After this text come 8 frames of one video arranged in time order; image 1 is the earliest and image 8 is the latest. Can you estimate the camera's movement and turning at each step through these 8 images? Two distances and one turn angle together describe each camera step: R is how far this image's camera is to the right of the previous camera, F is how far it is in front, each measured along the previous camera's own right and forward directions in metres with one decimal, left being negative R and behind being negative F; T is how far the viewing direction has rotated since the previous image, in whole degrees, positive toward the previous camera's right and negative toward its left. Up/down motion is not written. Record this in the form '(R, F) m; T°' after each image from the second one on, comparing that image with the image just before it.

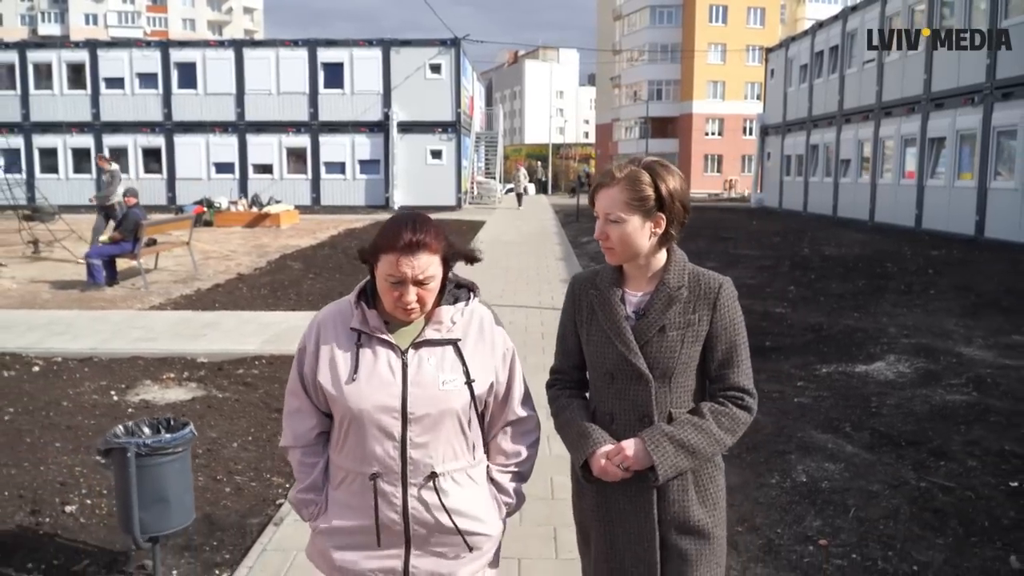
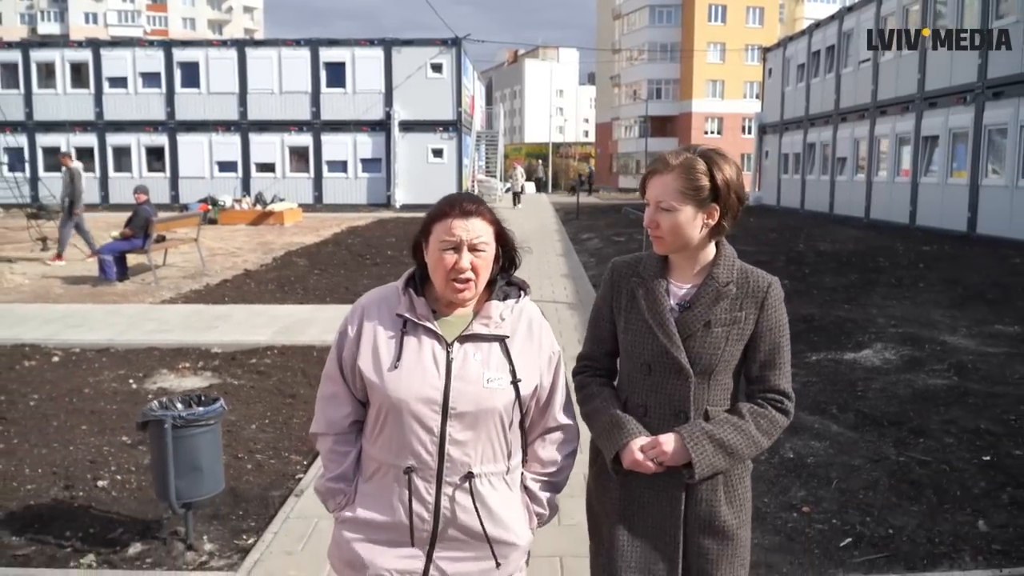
(0.0, -0.3) m; 0°
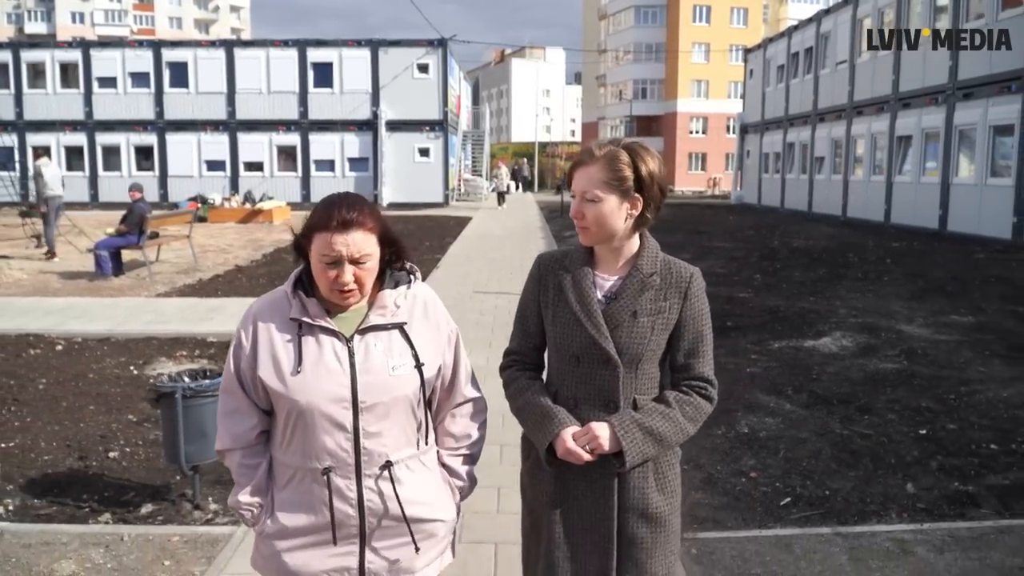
(+0.1, -0.5) m; +1°
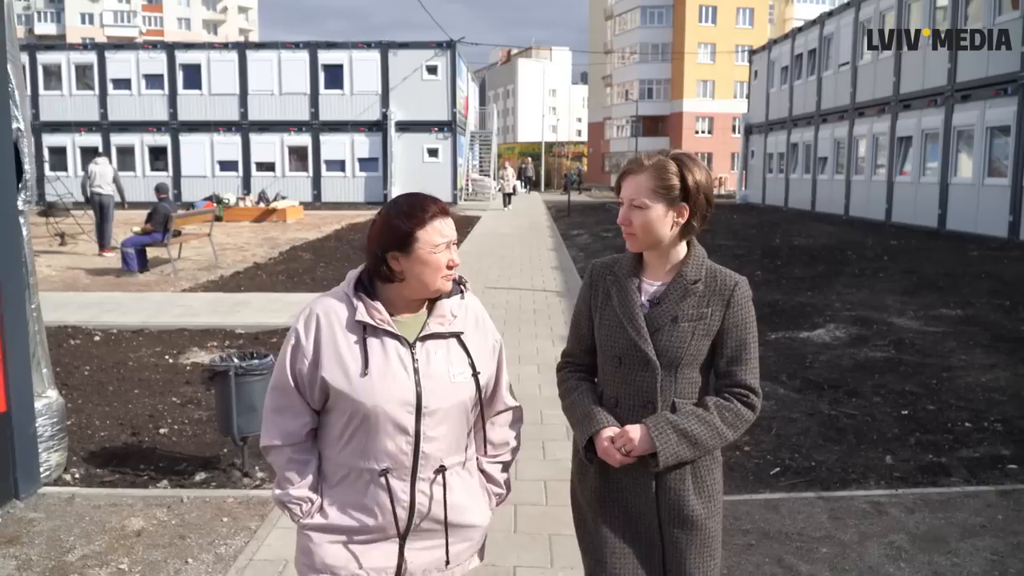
(-0.1, -0.5) m; 0°
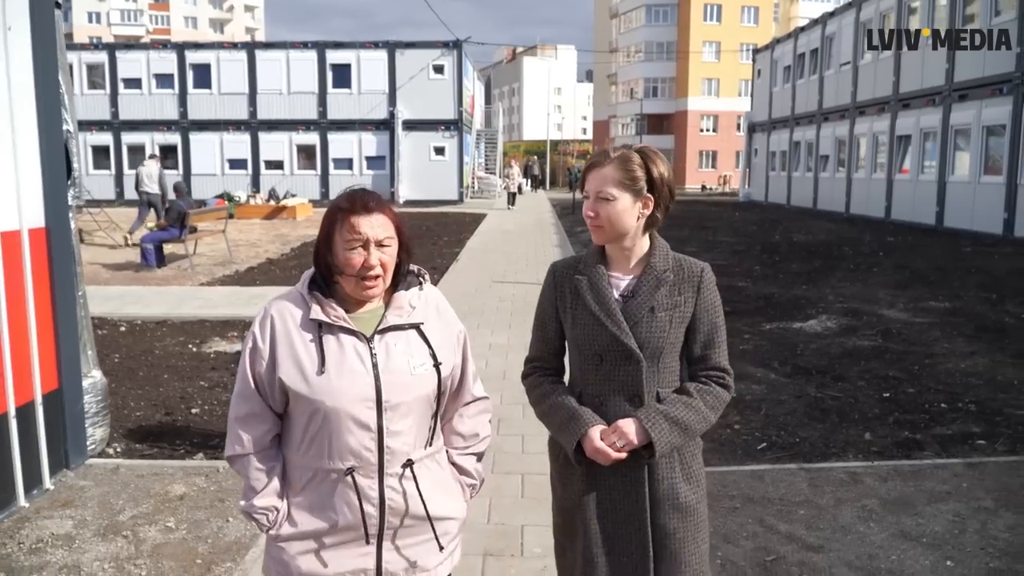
(0.0, -0.4) m; 0°
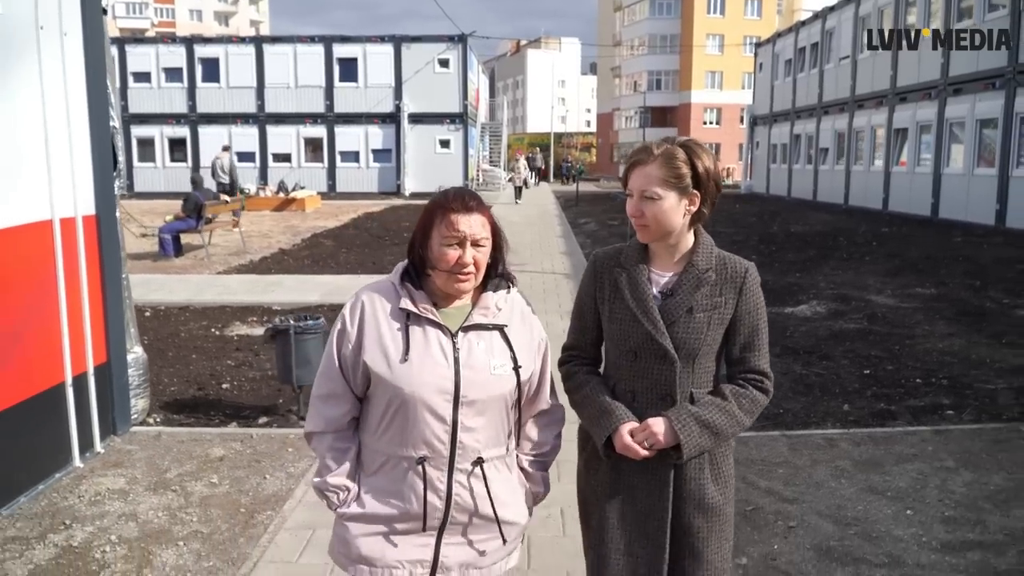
(0.0, -0.5) m; 0°
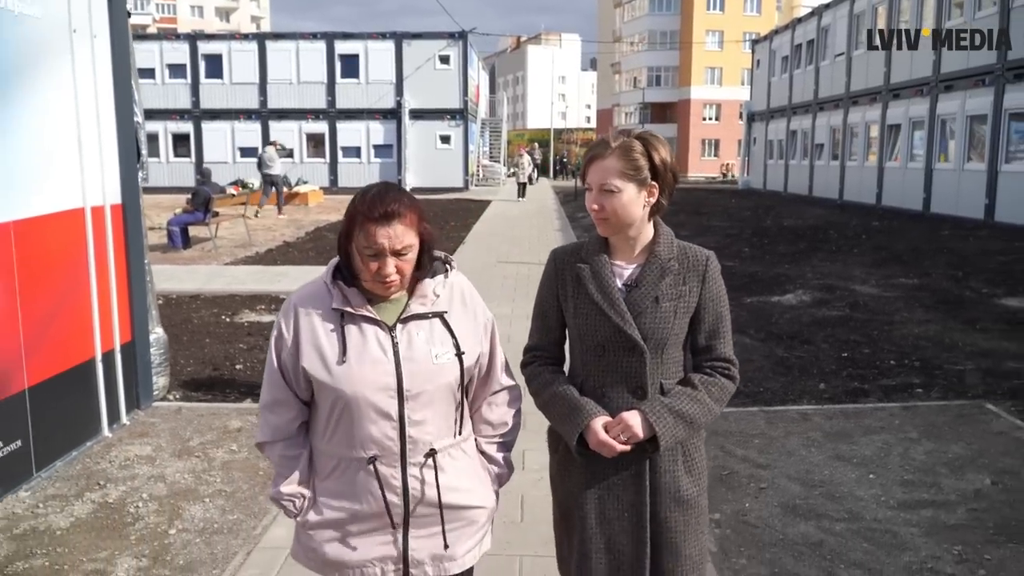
(0.0, -0.4) m; 0°
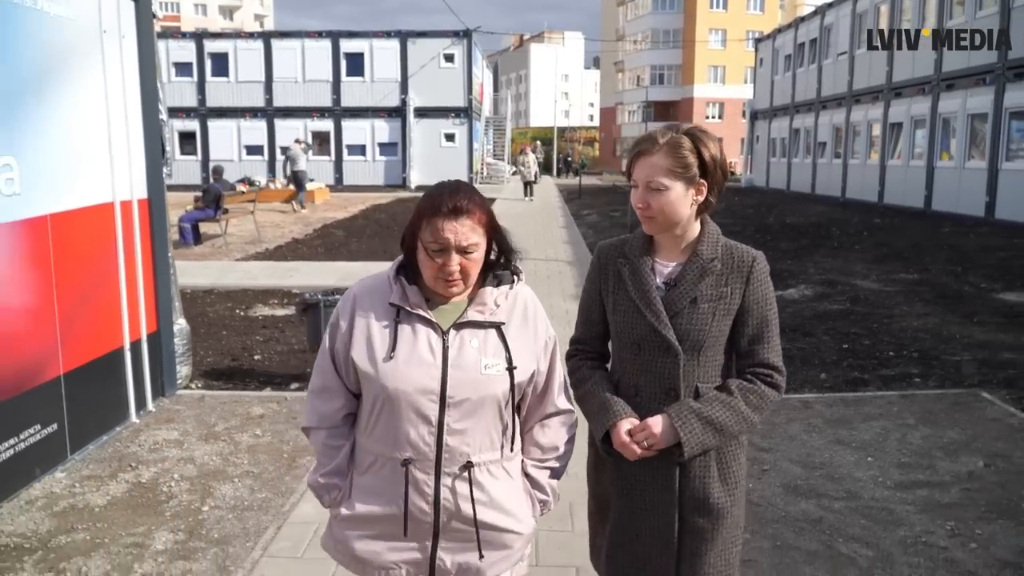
(-0.1, -0.2) m; 0°
